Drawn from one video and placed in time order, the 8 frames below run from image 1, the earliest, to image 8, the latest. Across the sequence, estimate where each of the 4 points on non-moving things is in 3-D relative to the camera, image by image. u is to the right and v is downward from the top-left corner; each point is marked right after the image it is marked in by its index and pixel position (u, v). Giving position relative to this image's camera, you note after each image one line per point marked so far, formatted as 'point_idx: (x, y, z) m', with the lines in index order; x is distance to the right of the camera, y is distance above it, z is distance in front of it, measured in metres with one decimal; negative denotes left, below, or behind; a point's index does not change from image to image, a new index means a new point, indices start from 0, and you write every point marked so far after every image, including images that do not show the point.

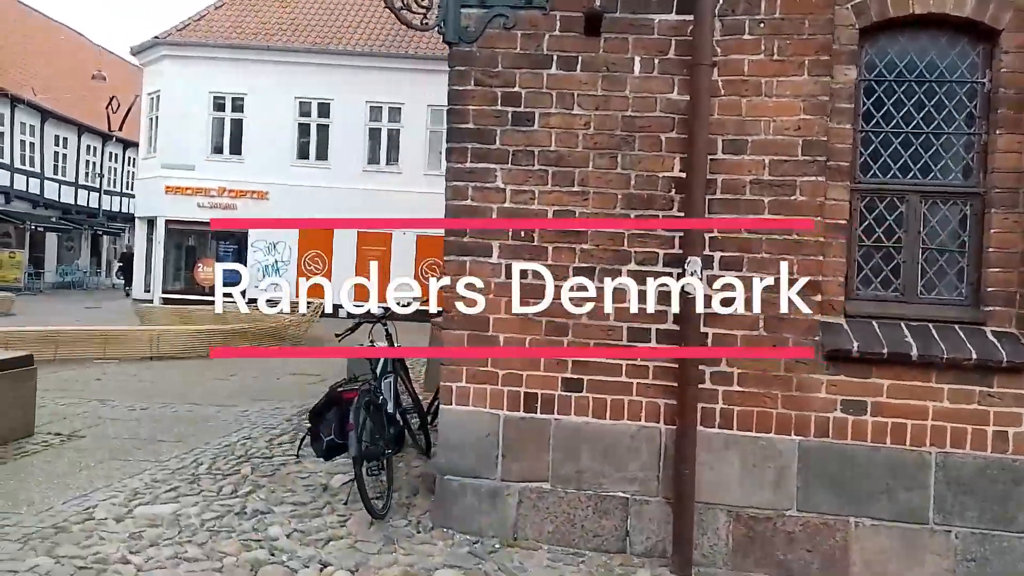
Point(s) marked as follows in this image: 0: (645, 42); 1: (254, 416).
0: (+0.7, +1.4, +4.1) m
1: (-2.5, -1.2, +7.2) m
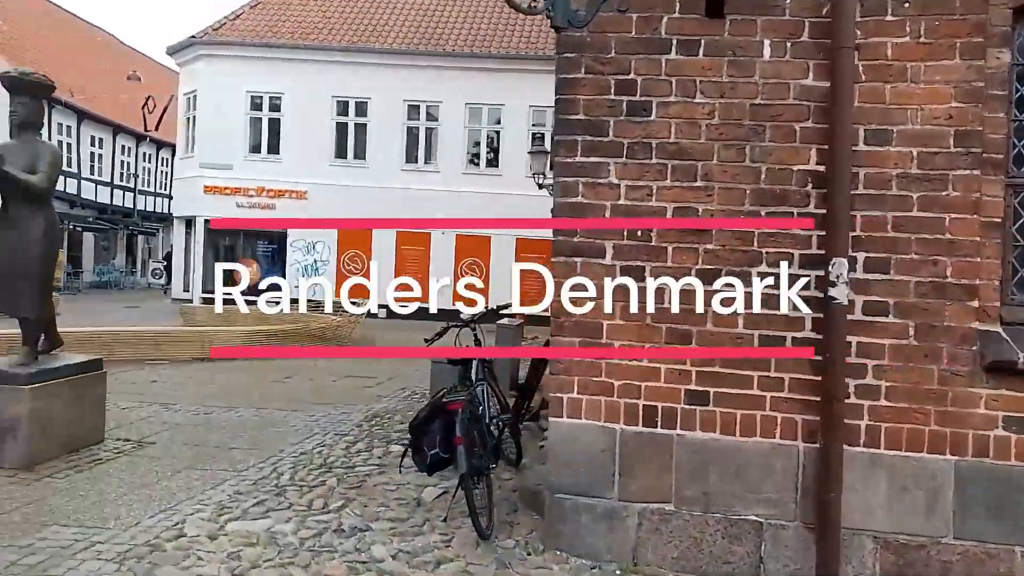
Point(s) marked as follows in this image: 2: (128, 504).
0: (+1.3, +1.3, +3.8) m
1: (-1.8, -1.3, +6.9) m
2: (-2.3, -1.3, +4.5) m
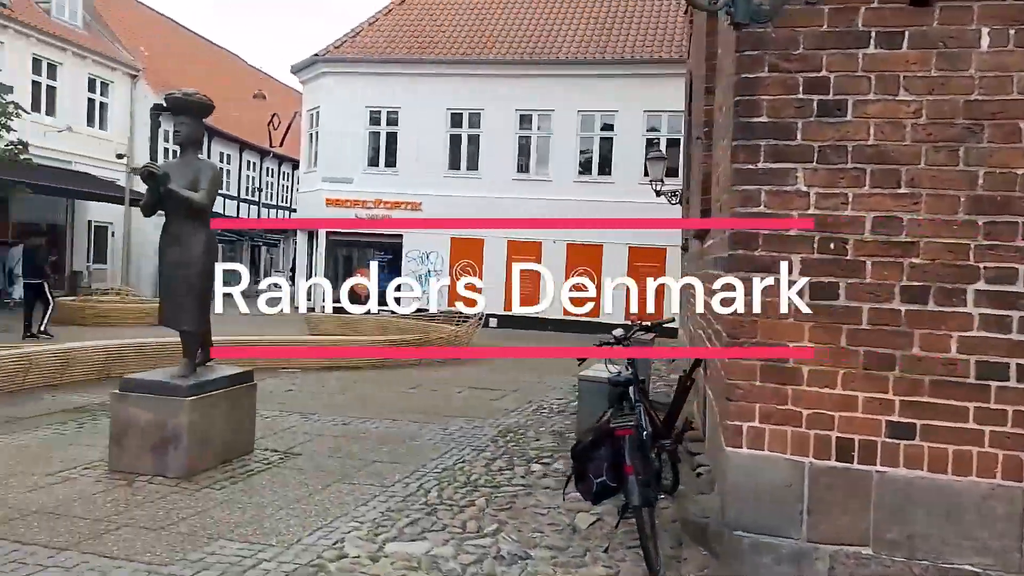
0: (+2.2, +1.3, +3.3) m
1: (-0.5, -1.4, +6.8) m
2: (-1.4, -1.4, +4.5) m
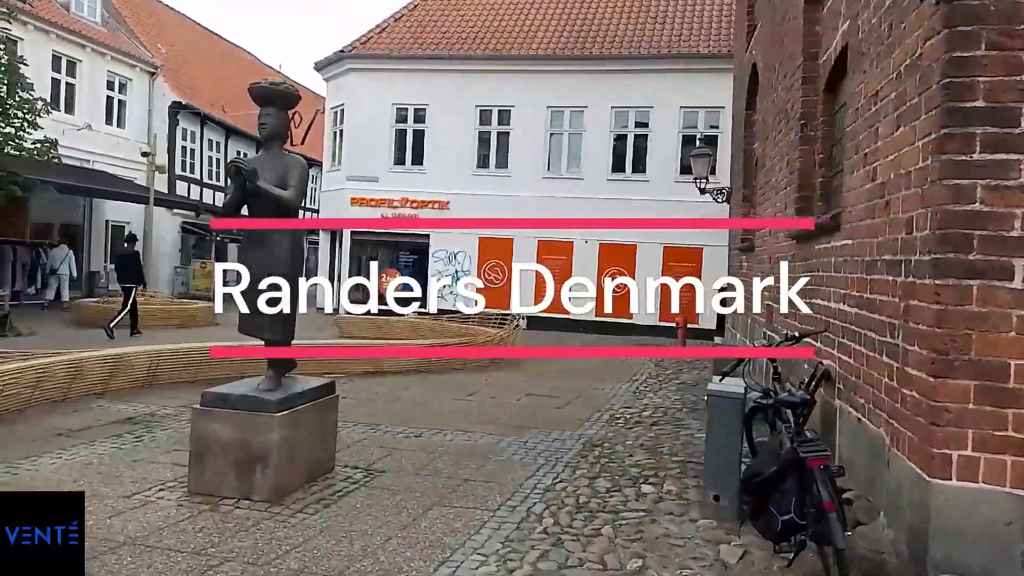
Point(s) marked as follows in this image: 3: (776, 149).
0: (+2.9, +1.2, +2.9) m
1: (+0.2, -1.4, +6.4) m
2: (-0.6, -1.4, +4.0) m
3: (+2.9, +1.6, +8.3) m
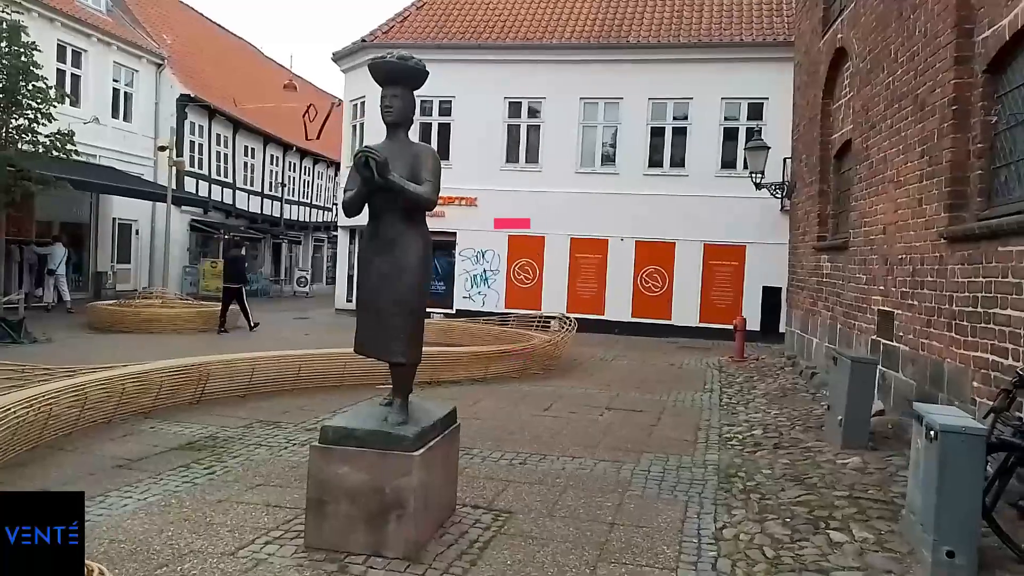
0: (+3.9, +1.1, +2.1) m
1: (+1.2, -1.5, +5.6) m
2: (+0.4, -1.5, +3.2) m
3: (+3.9, +1.5, +7.5) m
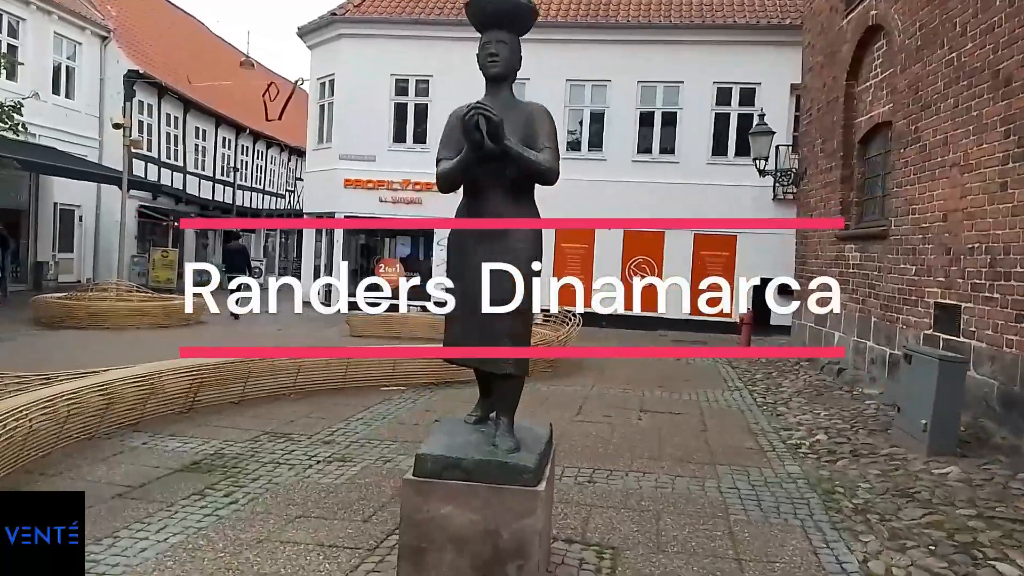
0: (+4.7, +1.1, +1.6) m
1: (+1.7, -1.4, +4.9) m
2: (+1.1, -1.5, +2.5) m
3: (+4.2, +1.6, +7.0) m
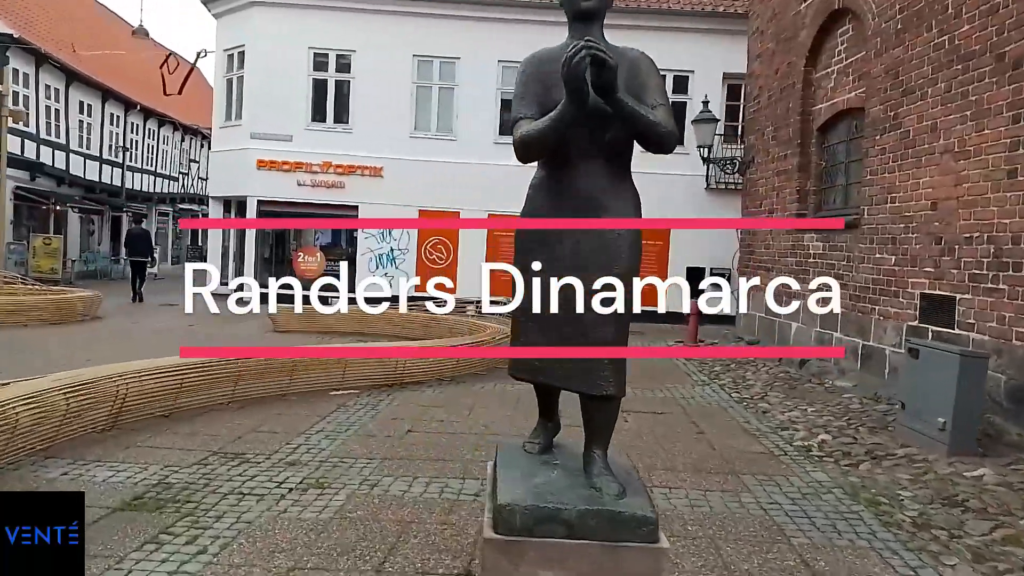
0: (+5.2, +1.2, +1.5) m
1: (+1.8, -1.4, +4.4) m
2: (+1.5, -1.5, +1.9) m
3: (+4.1, +1.7, +6.8) m
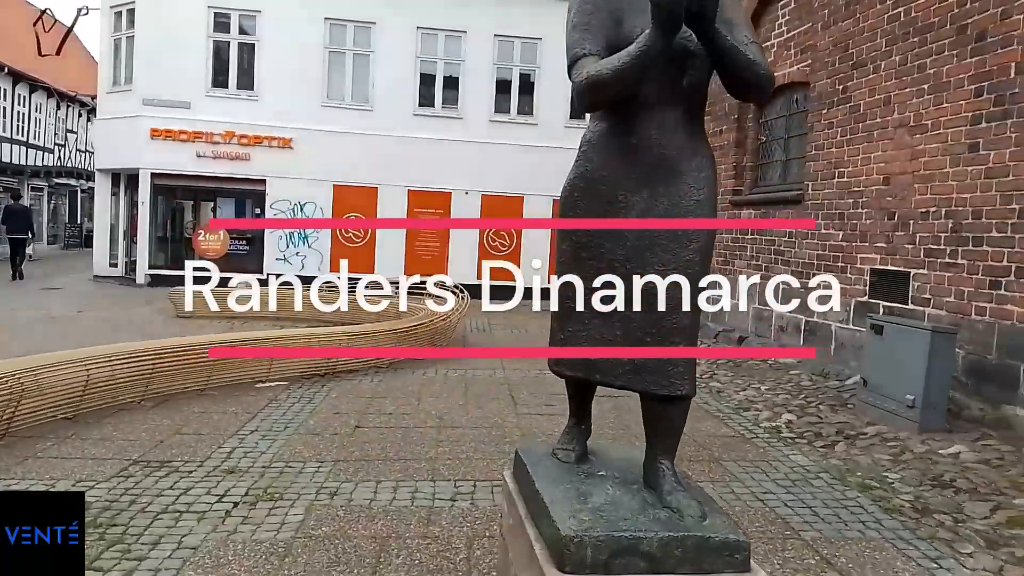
0: (+5.5, +1.2, +1.7) m
1: (+1.8, -1.2, +4.2) m
2: (+1.8, -1.4, +1.7) m
3: (+3.6, +1.9, +6.7) m
